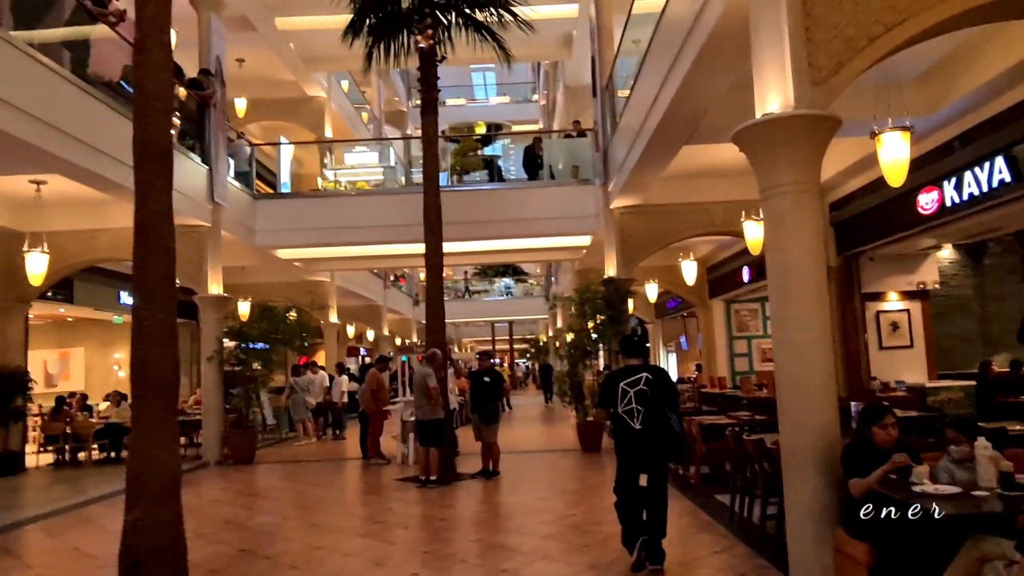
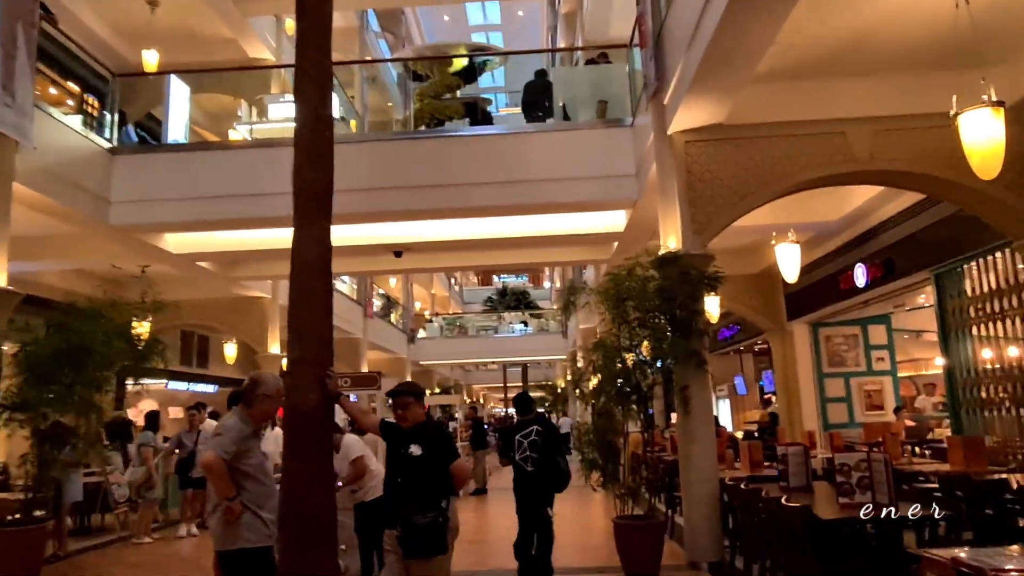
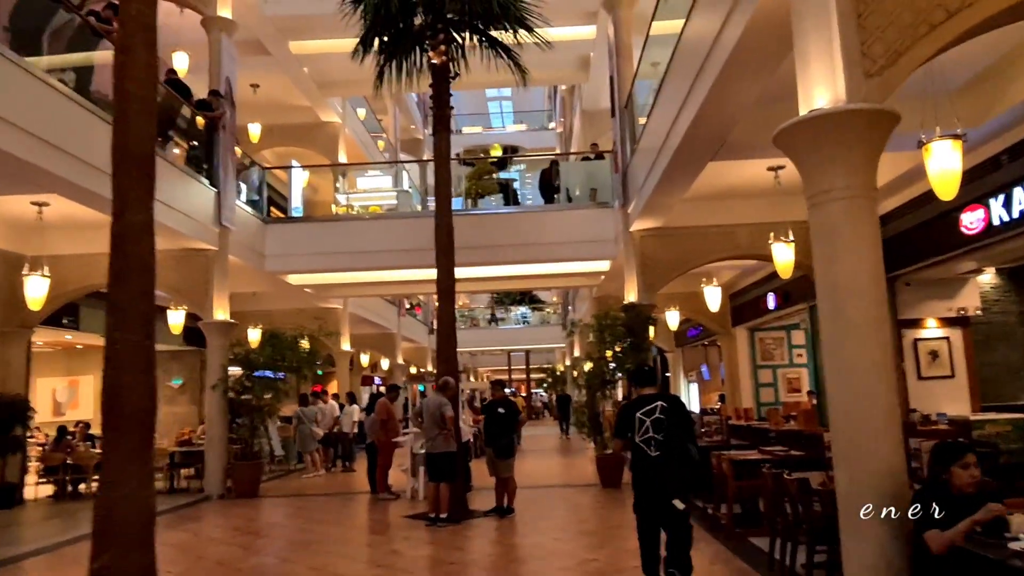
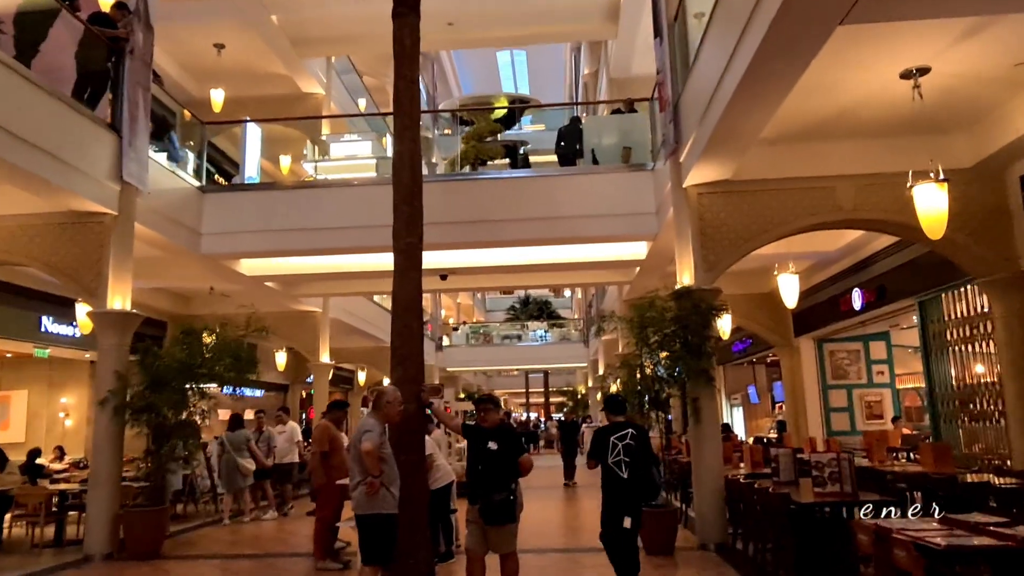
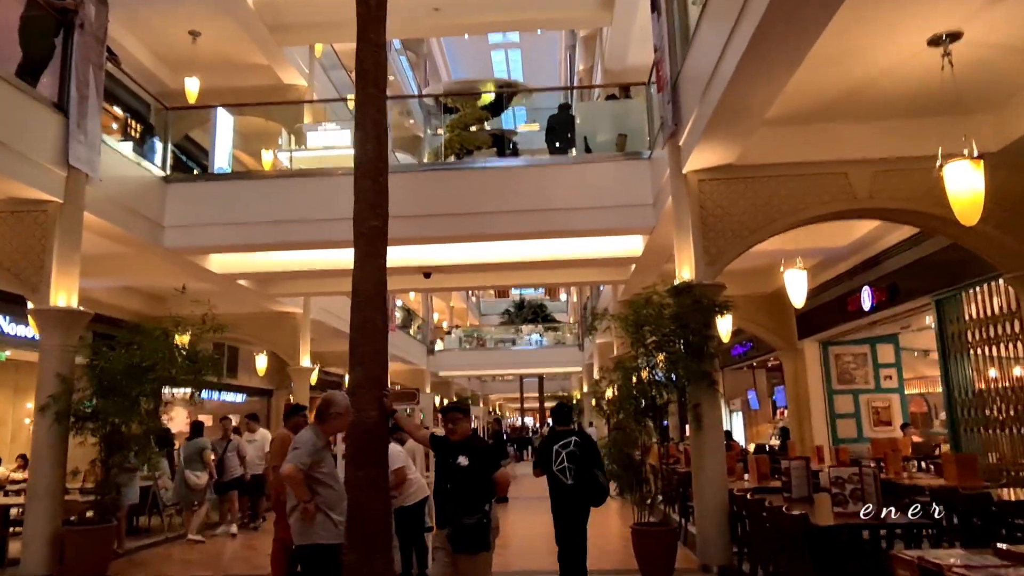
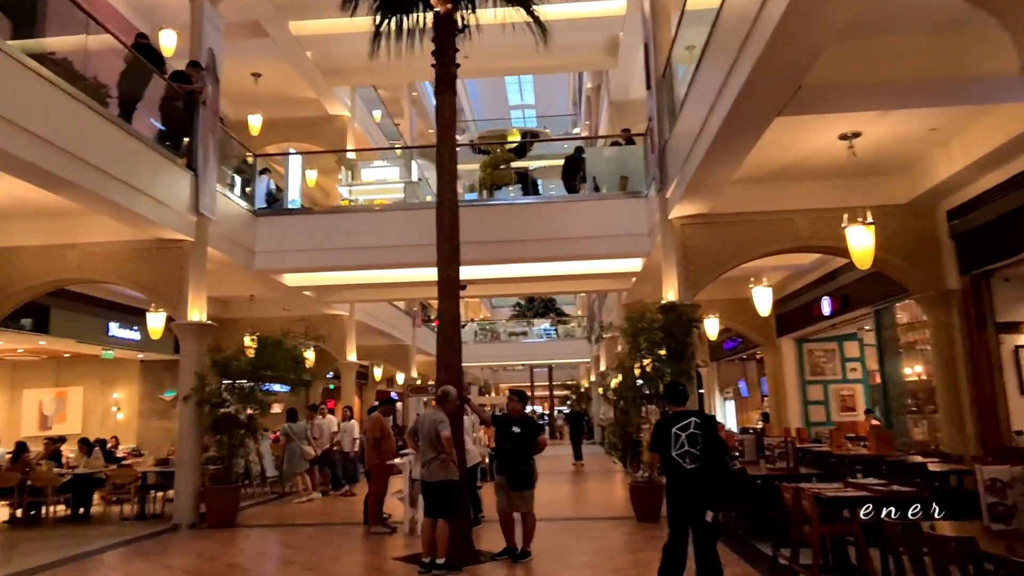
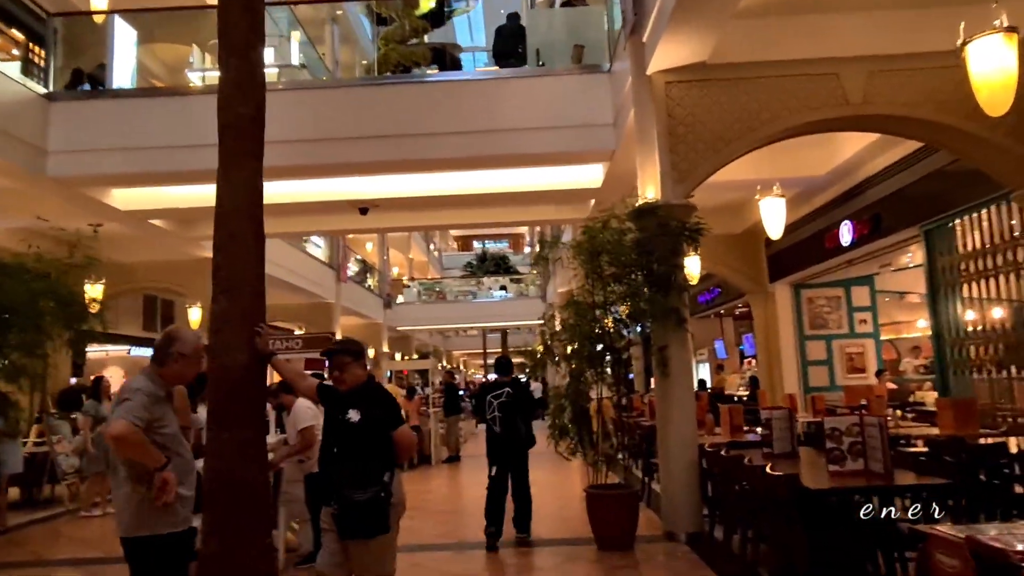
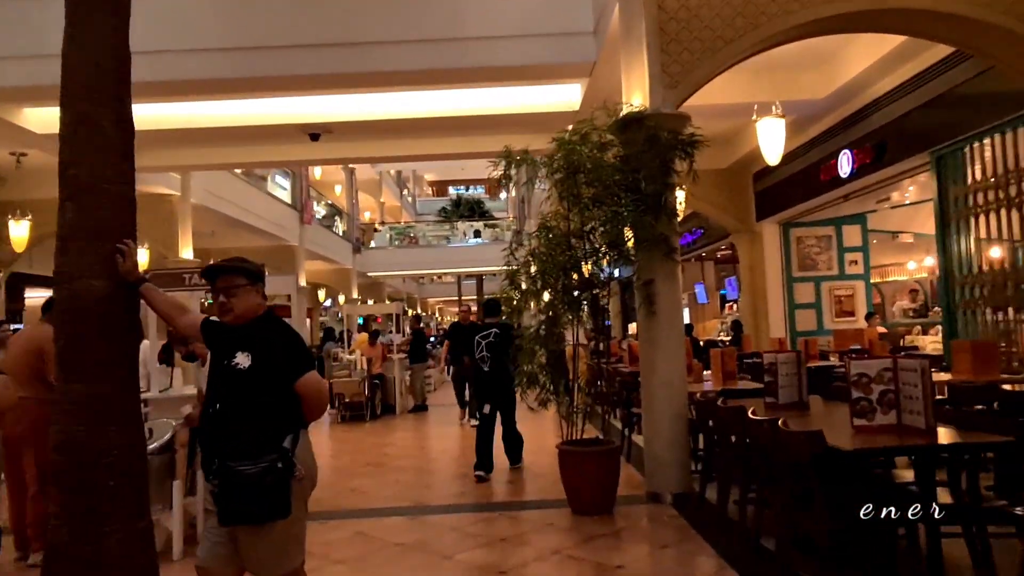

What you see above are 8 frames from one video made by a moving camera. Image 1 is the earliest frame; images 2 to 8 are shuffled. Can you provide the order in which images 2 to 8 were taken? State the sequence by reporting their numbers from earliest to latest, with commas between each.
3, 6, 4, 5, 2, 7, 8
